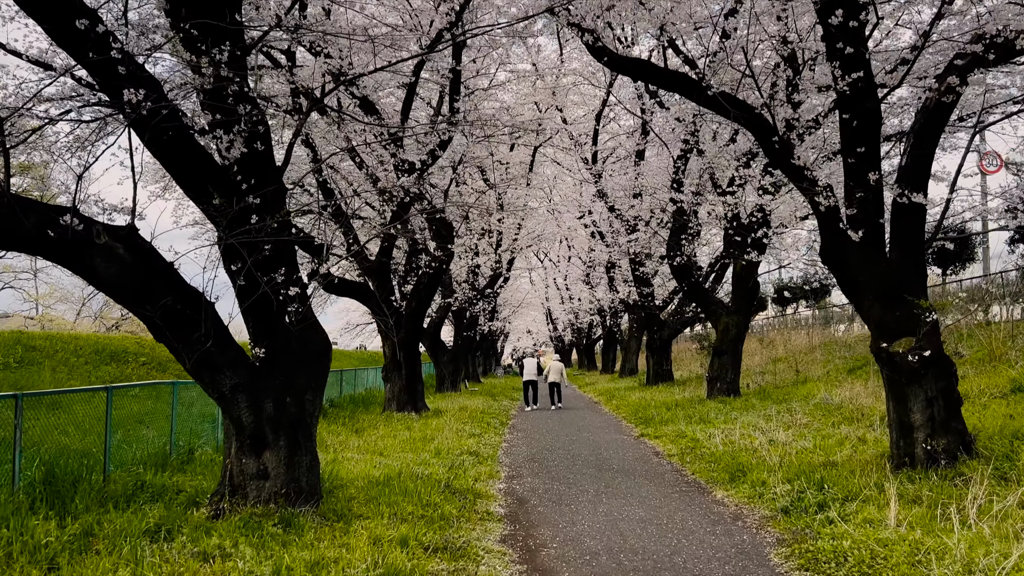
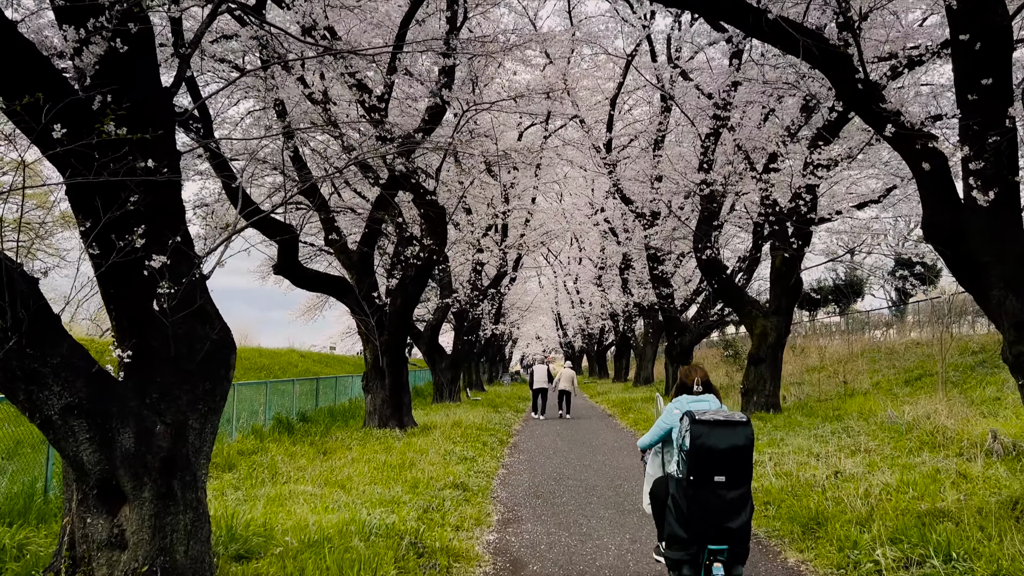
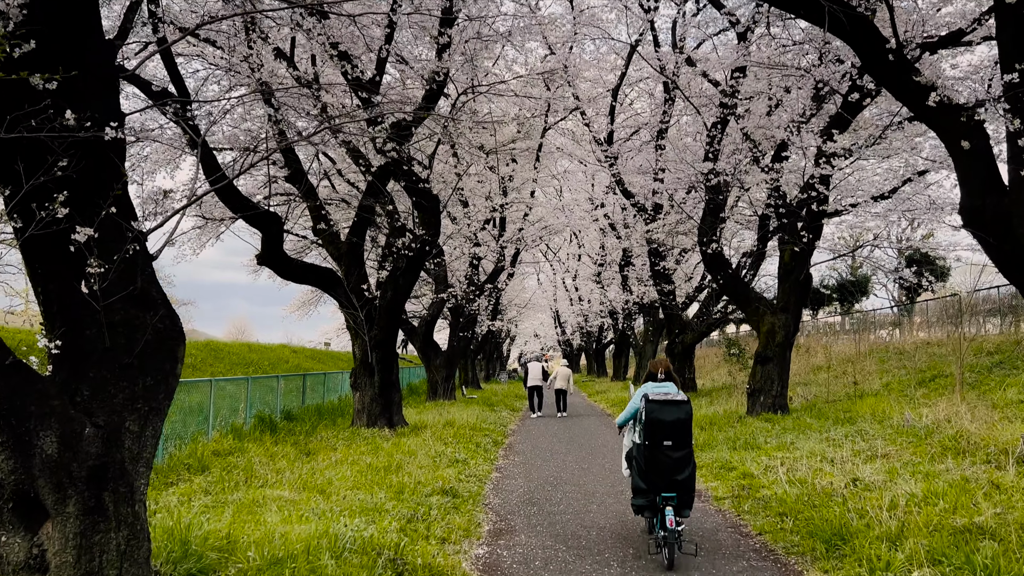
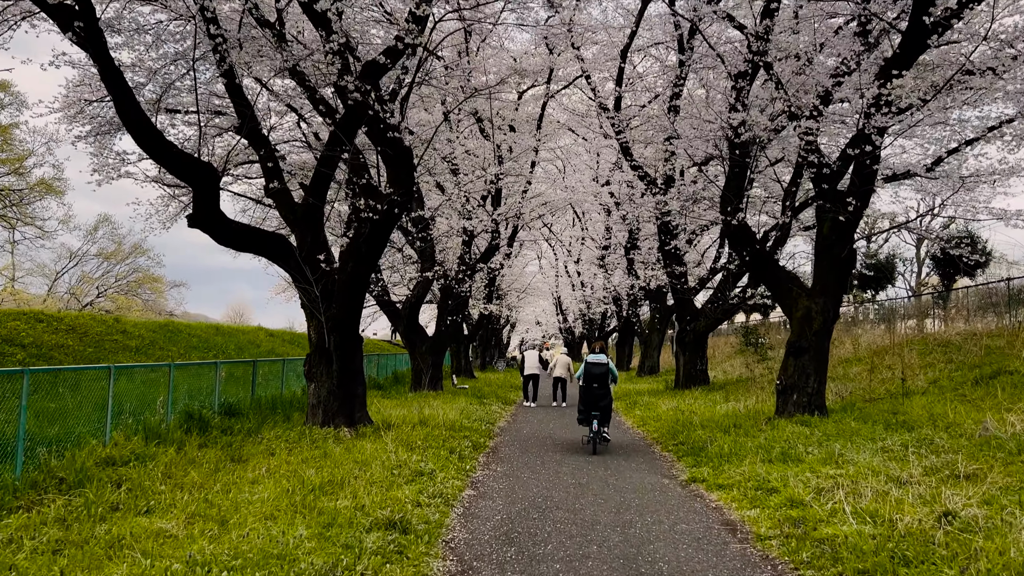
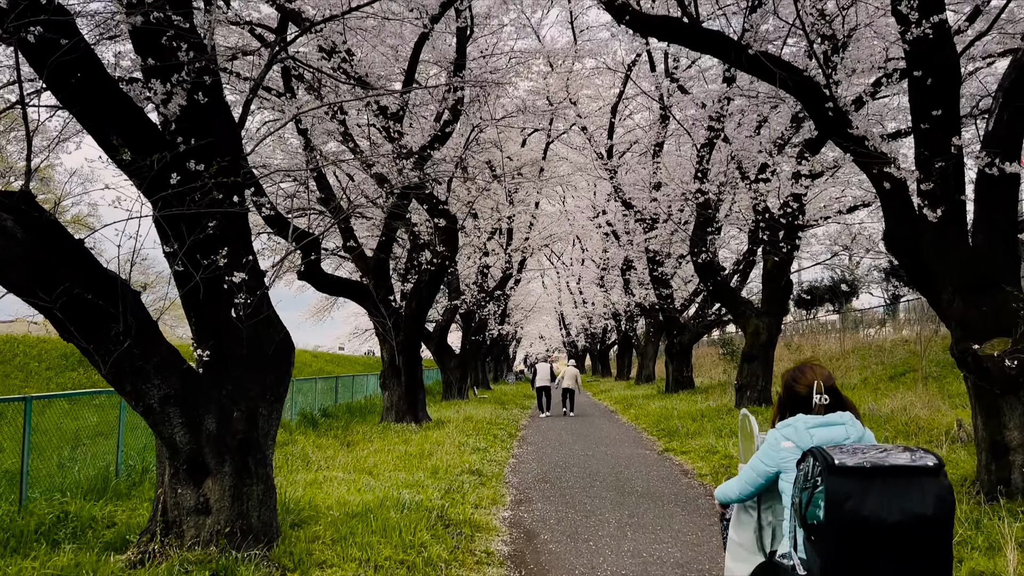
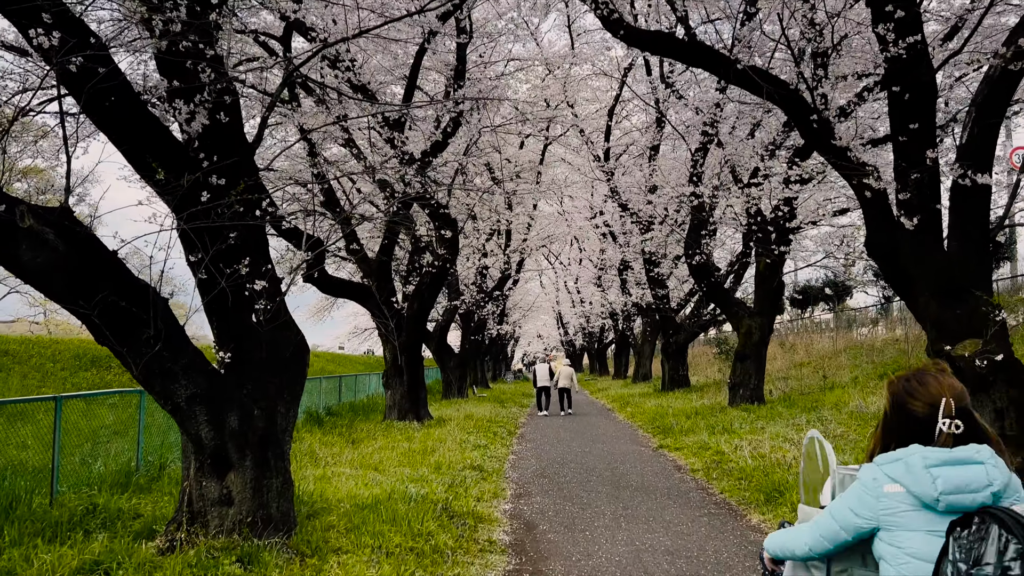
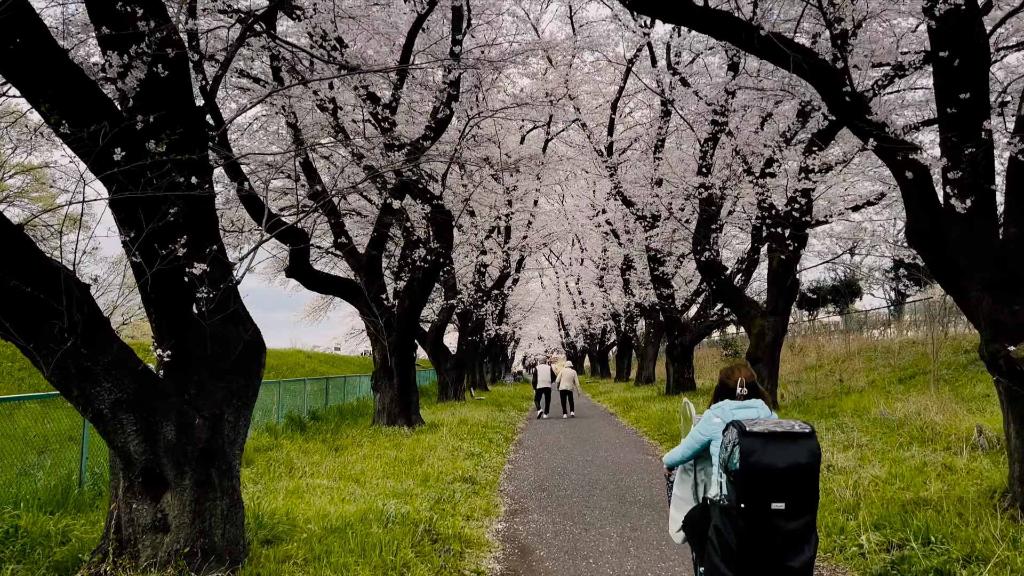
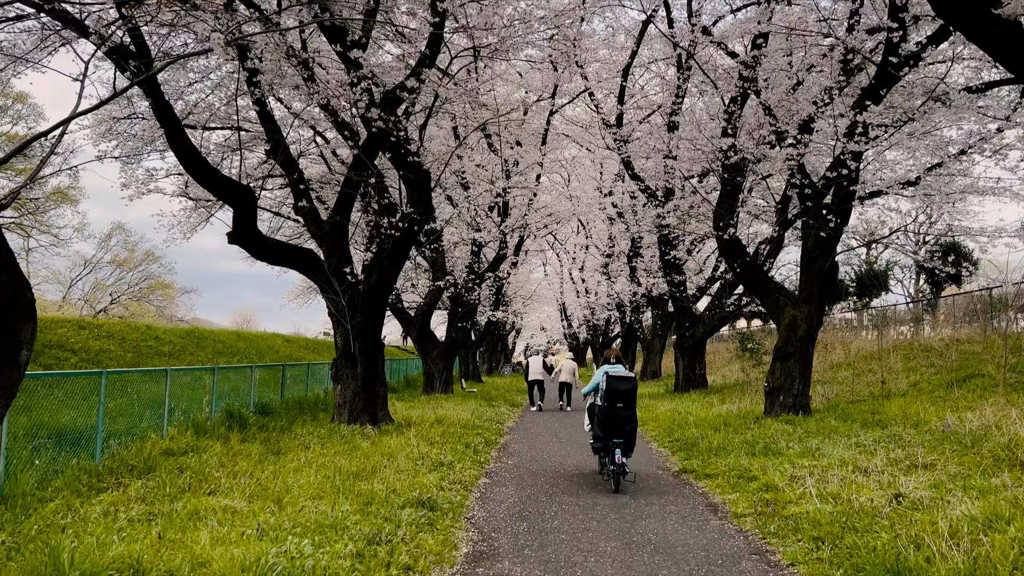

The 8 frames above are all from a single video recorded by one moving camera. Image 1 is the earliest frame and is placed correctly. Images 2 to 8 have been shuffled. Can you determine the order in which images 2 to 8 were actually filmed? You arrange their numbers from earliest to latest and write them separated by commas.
6, 5, 7, 2, 3, 8, 4
